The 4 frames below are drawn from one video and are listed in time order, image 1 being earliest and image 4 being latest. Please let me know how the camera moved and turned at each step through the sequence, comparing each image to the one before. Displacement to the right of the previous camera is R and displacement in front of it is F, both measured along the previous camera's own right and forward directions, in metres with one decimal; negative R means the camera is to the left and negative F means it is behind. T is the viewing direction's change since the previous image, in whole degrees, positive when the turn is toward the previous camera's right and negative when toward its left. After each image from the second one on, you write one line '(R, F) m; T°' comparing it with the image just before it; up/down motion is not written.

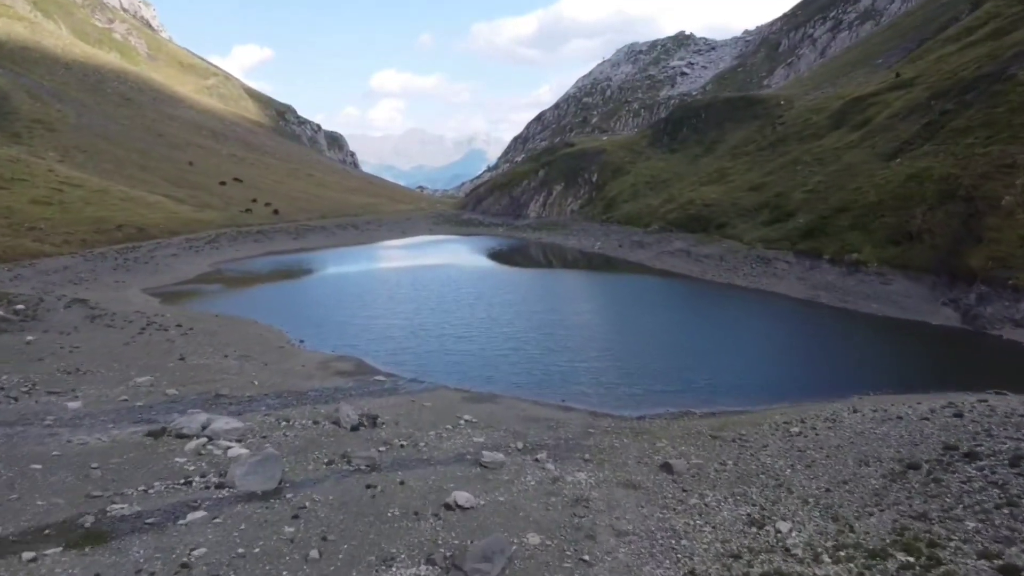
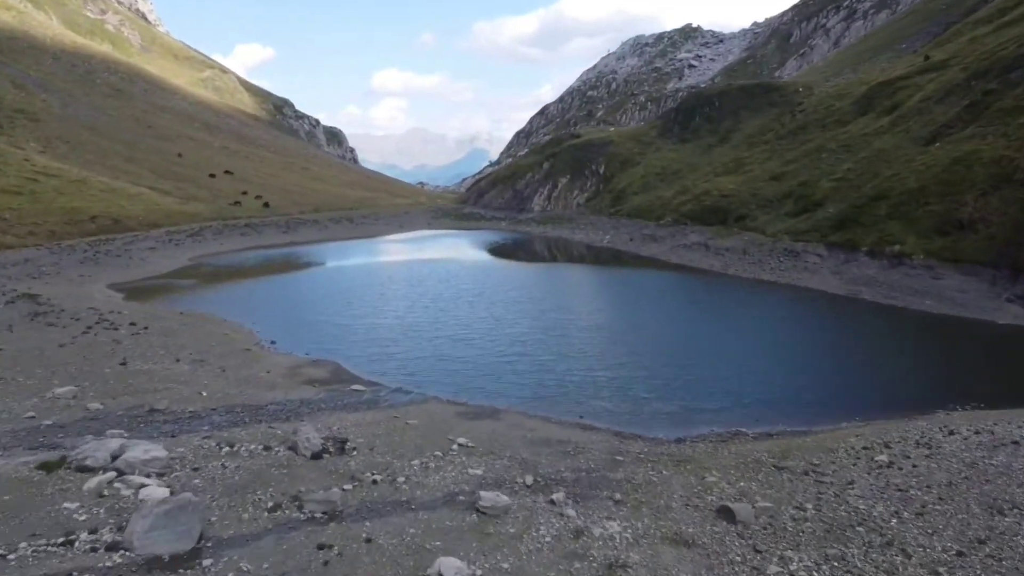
(-0.1, +3.4) m; 0°
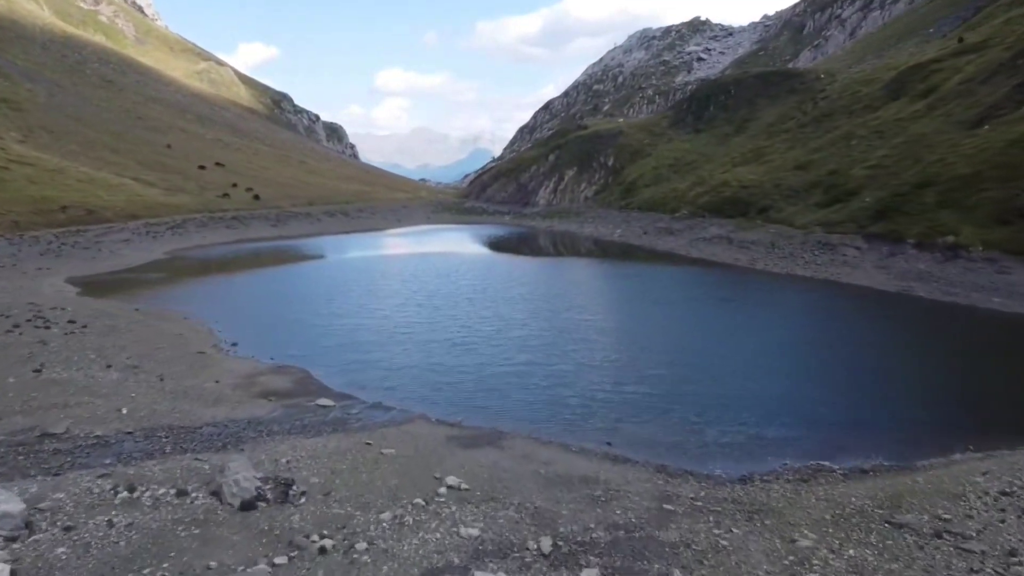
(-0.1, +3.3) m; 0°
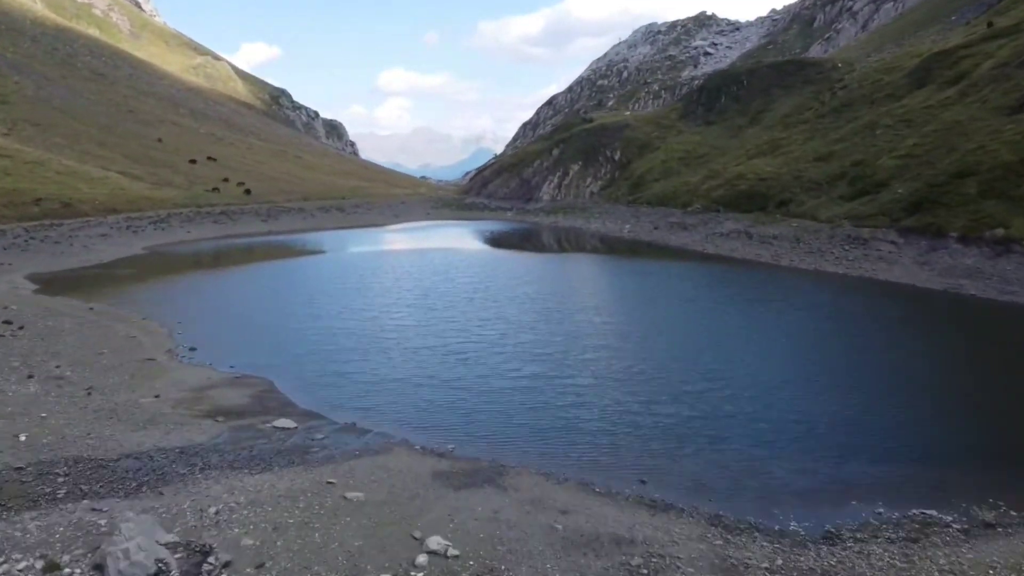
(0.0, +2.5) m; 0°
